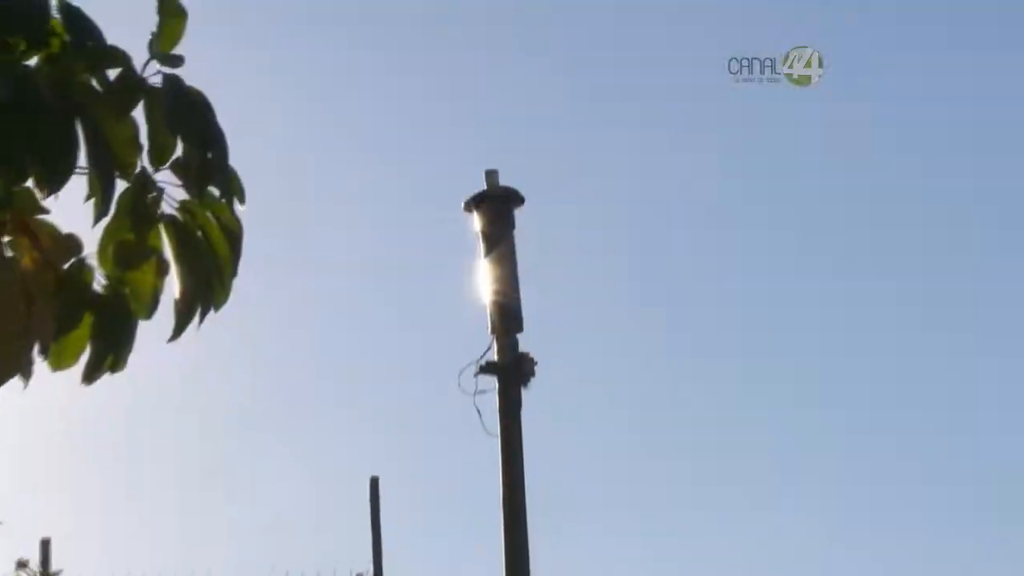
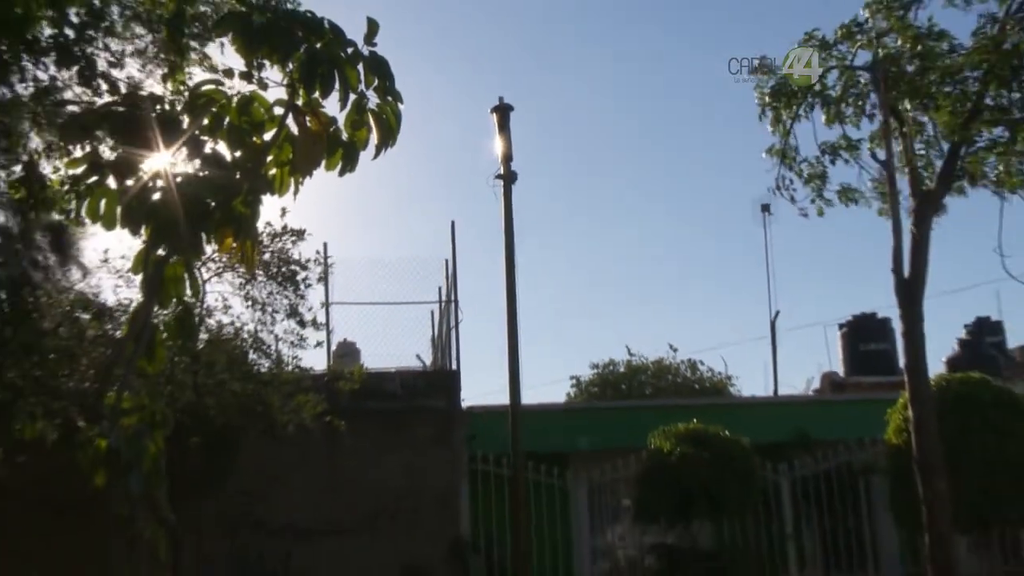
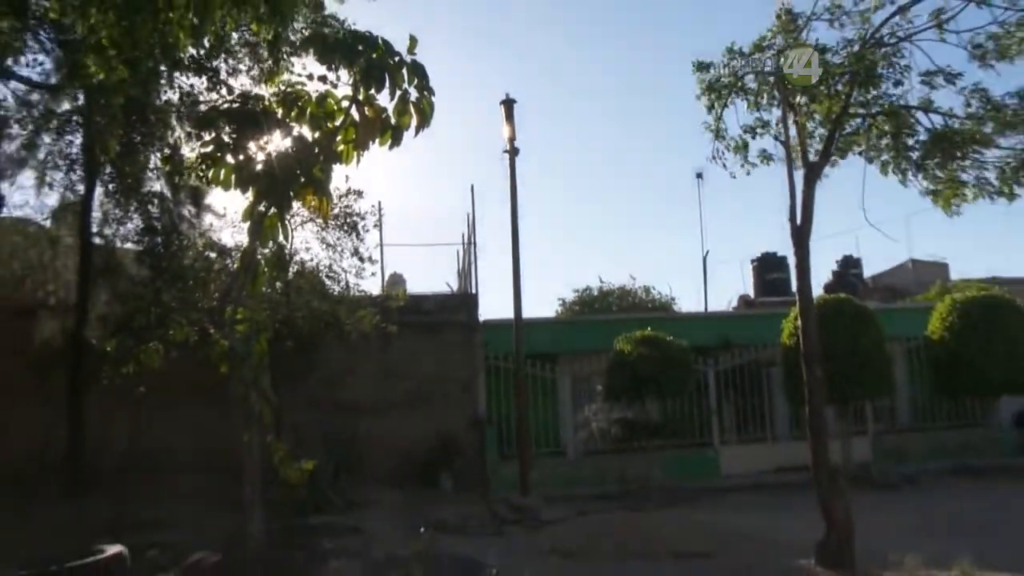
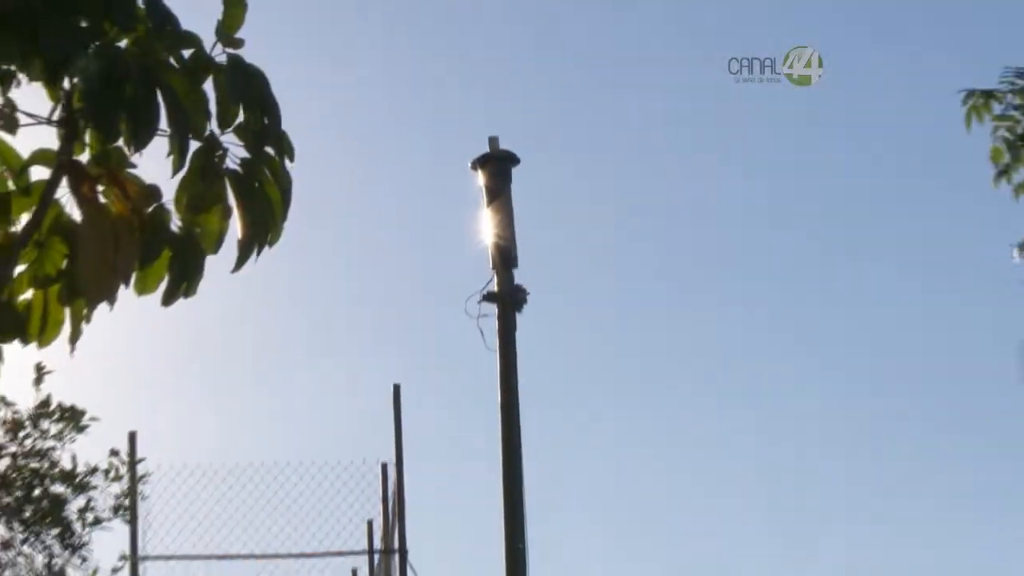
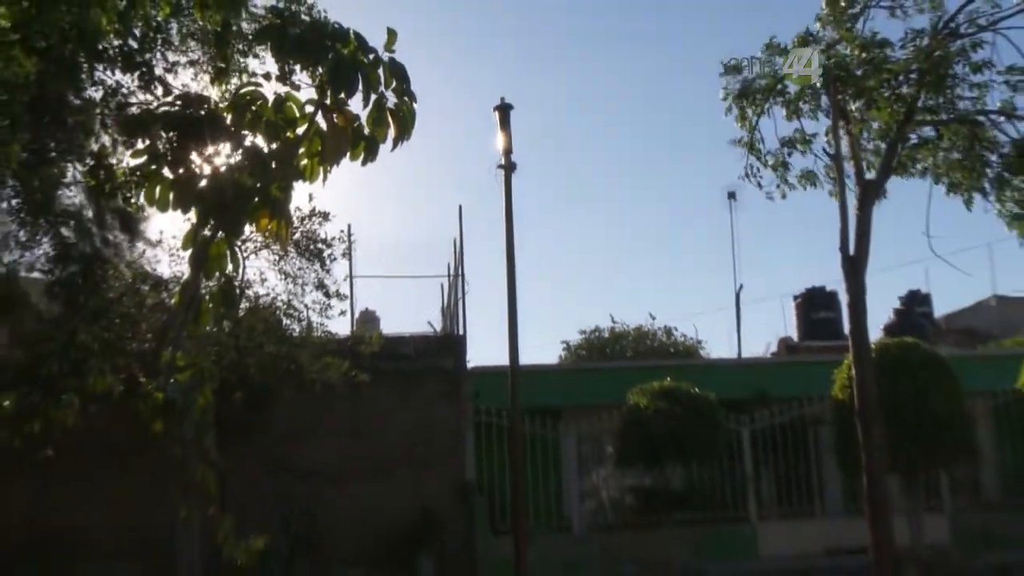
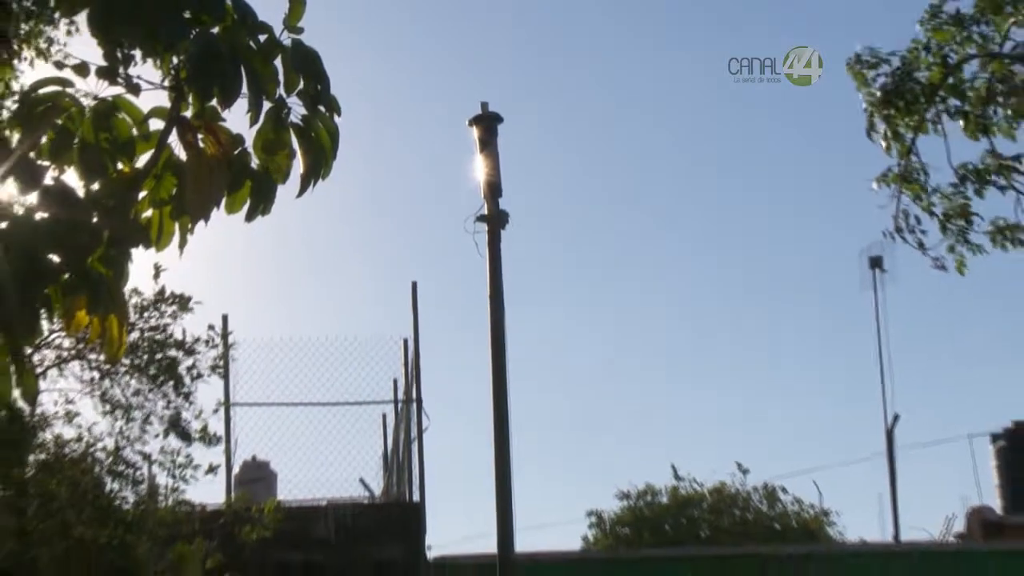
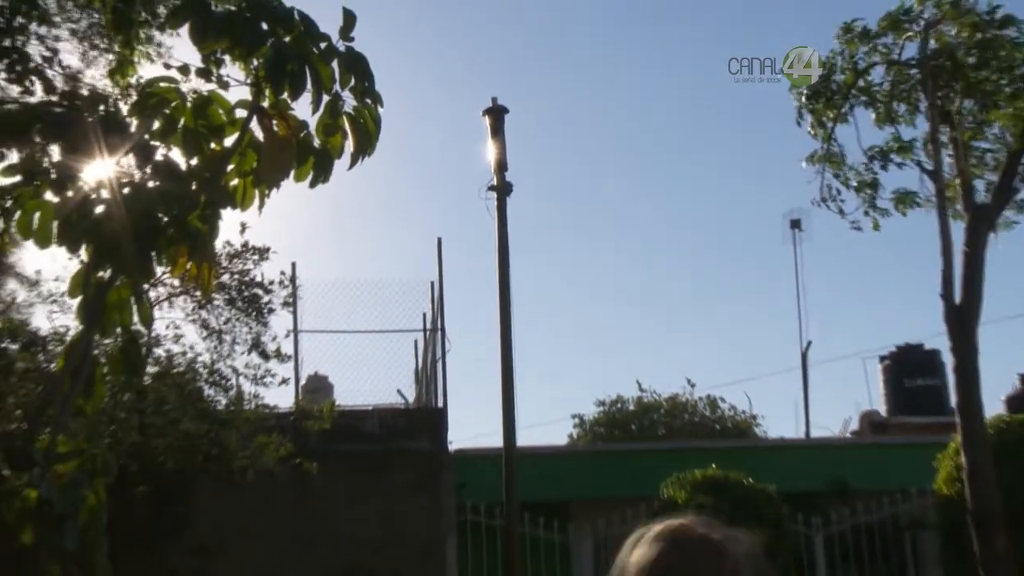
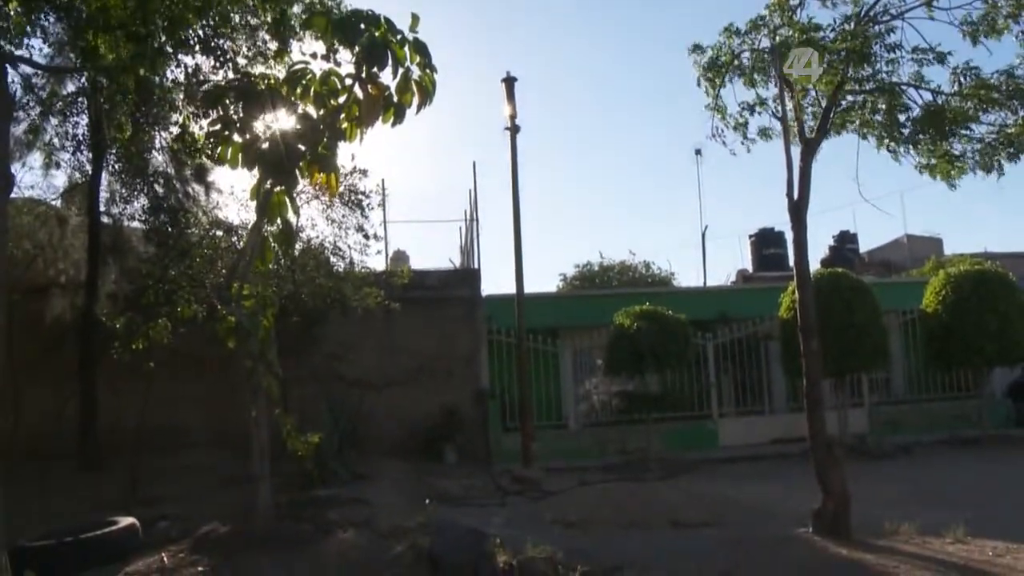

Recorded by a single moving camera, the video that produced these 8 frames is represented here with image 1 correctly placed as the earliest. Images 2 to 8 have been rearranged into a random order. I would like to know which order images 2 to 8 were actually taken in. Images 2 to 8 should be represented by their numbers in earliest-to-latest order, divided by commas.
4, 6, 7, 2, 5, 3, 8
